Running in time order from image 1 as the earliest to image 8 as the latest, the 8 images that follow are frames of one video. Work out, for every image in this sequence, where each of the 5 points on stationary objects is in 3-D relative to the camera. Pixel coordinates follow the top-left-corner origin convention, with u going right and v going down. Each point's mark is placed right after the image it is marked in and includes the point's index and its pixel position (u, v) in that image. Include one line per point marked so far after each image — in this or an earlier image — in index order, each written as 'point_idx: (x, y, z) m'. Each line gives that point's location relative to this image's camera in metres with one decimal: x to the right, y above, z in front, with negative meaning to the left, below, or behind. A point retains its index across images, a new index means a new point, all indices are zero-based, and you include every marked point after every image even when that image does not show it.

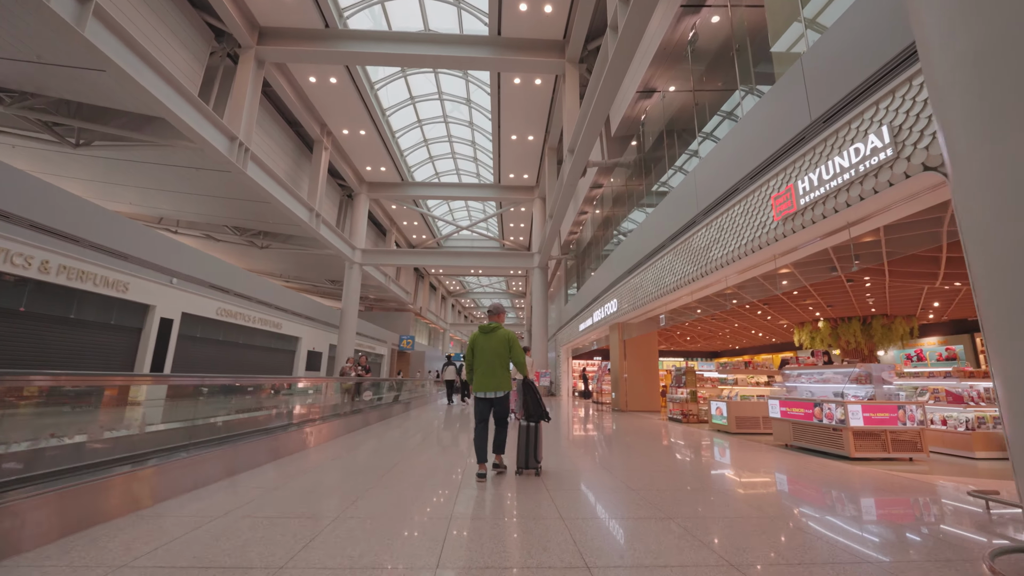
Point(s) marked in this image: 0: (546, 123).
0: (+1.0, +5.2, +13.1) m
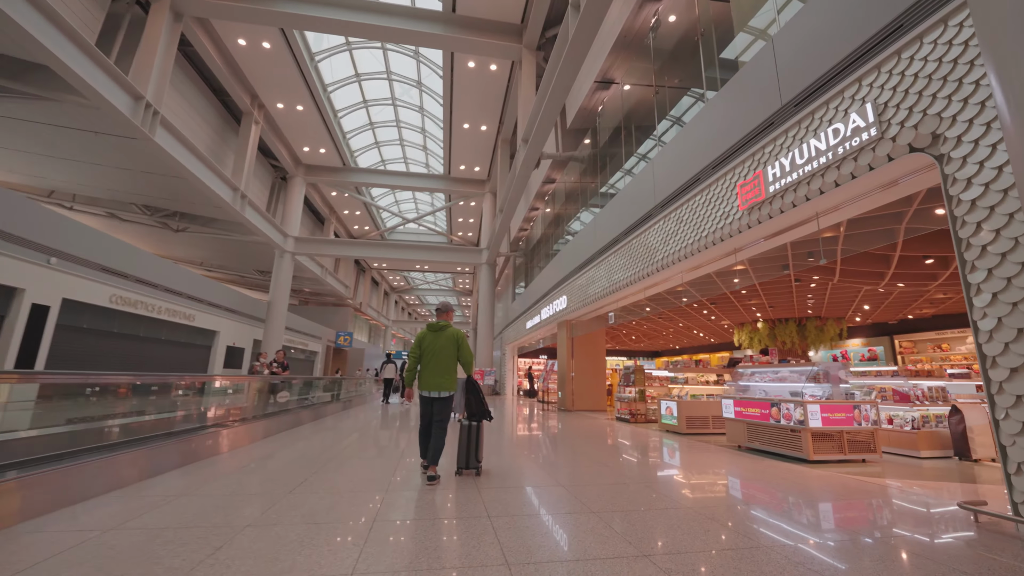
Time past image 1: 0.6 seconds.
0: (-0.4, +5.3, +12.7) m
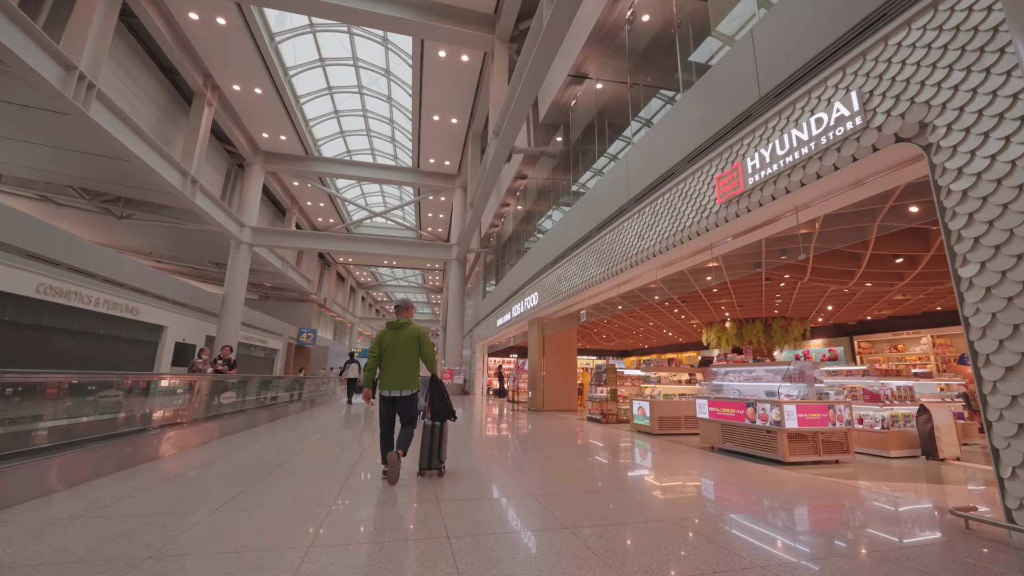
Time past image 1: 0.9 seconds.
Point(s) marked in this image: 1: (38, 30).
0: (-1.2, +5.4, +12.4) m
1: (-7.3, +4.0, +6.5) m
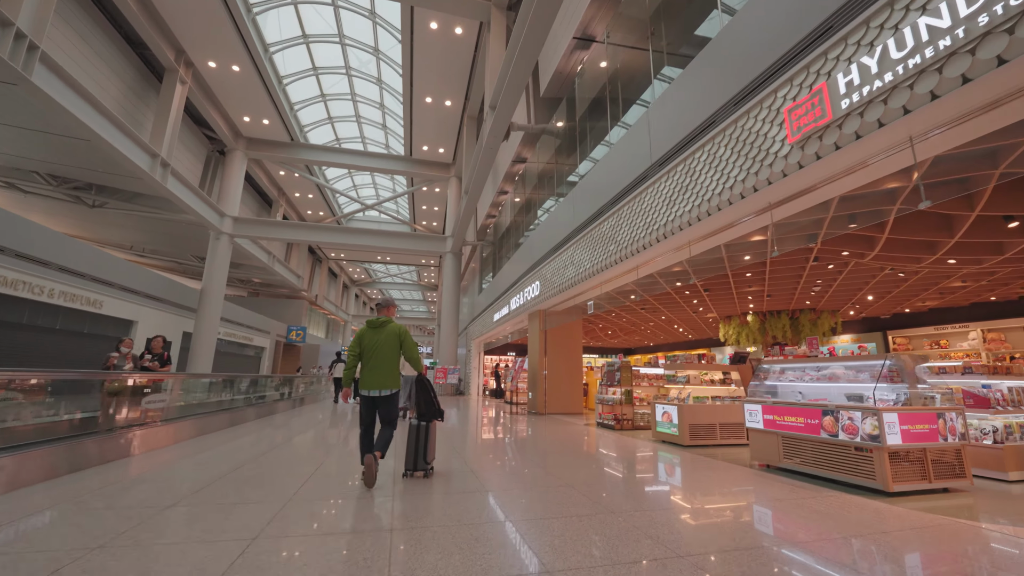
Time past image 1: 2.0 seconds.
0: (-1.3, +5.6, +11.6) m
1: (-7.3, +4.2, +5.7) m
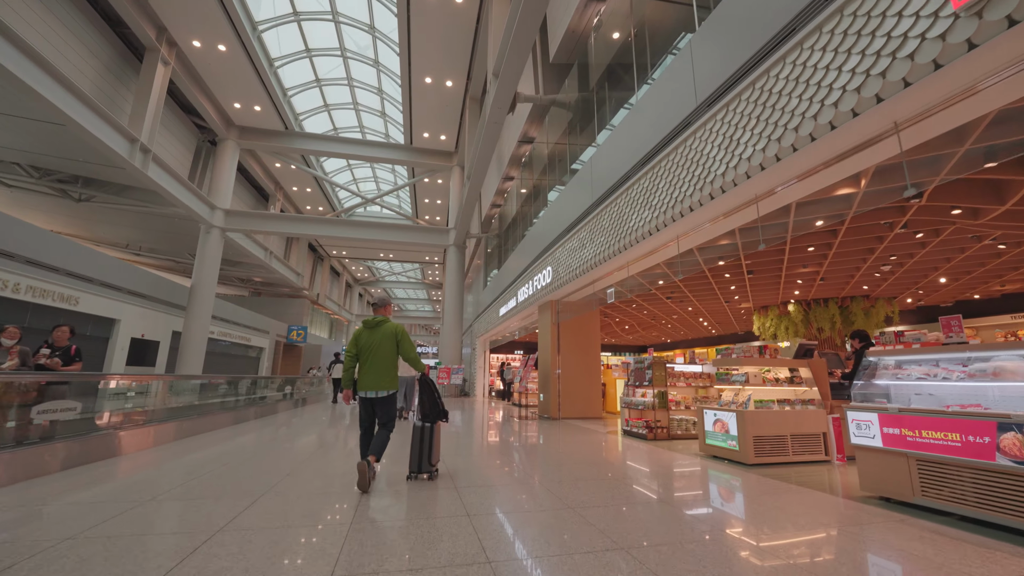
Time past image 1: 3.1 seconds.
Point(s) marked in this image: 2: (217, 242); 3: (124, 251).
0: (-1.1, +5.7, +10.8) m
1: (-7.2, +4.3, +4.9) m
2: (-8.8, +1.4, +12.7) m
3: (-16.8, +1.6, +18.3) m
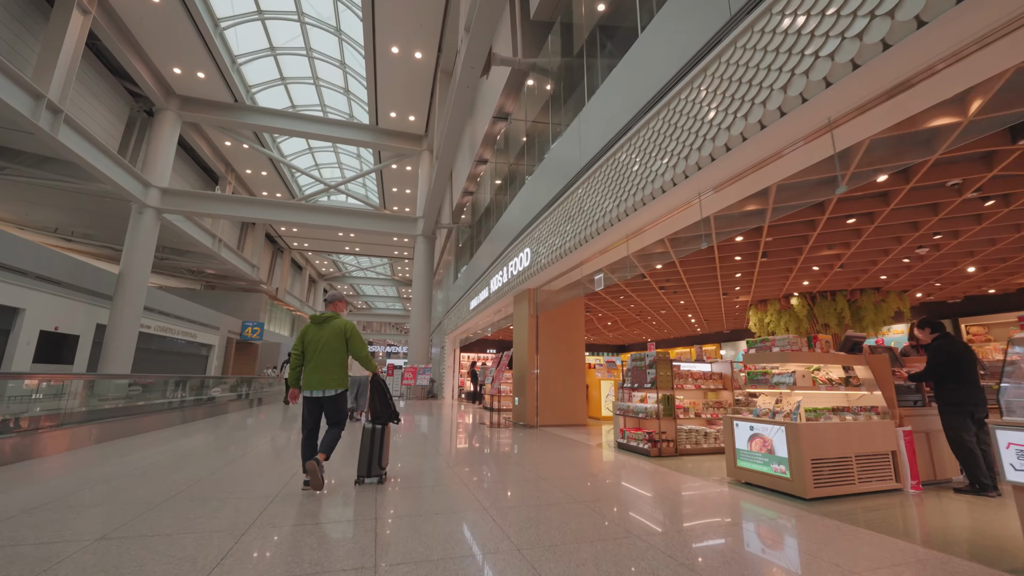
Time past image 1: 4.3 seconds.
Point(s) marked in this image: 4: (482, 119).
0: (-1.7, +5.9, +9.9) m
1: (-7.4, +4.6, +3.6) m
2: (-9.5, +1.7, +11.2) m
3: (-17.9, +2.0, +16.4) m
4: (-0.7, +4.0, +10.1) m
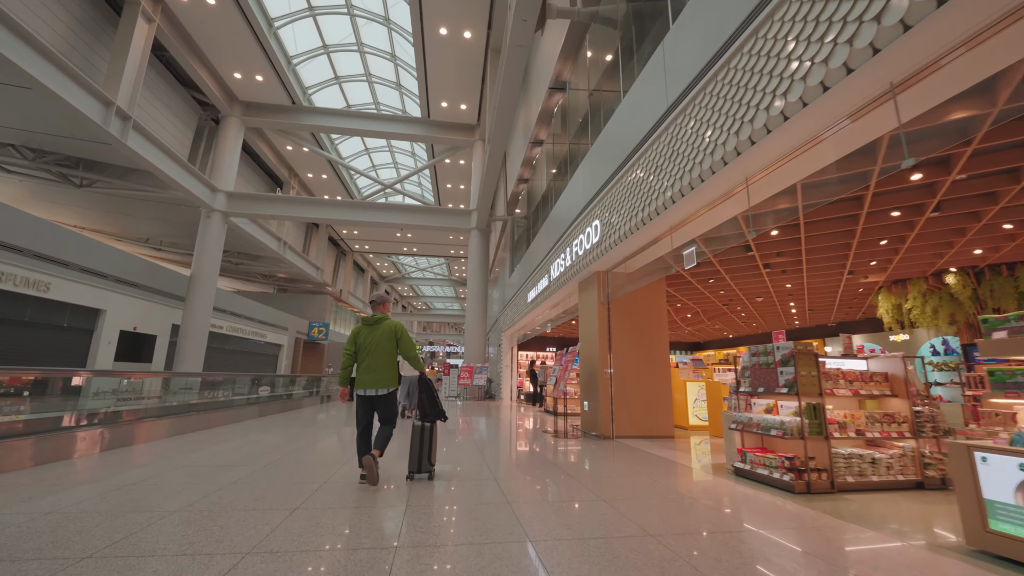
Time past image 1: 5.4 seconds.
0: (-0.5, +6.1, +9.2) m
1: (-7.0, +4.6, +3.8) m
2: (-8.0, +1.6, +11.6) m
3: (-15.6, +1.8, +17.8) m
4: (+0.6, +4.1, +9.3) m
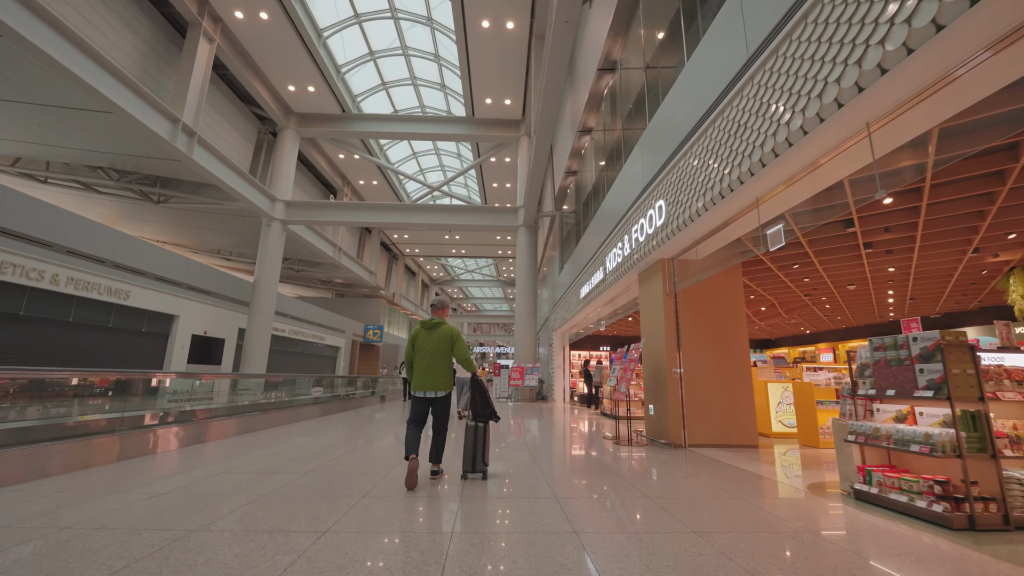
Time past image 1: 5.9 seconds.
0: (+0.4, +6.1, +8.9) m
1: (-6.6, +4.5, +4.3) m
2: (-6.7, +1.5, +12.1) m
3: (-13.5, +1.5, +19.2) m
4: (+1.5, +4.2, +8.8) m
